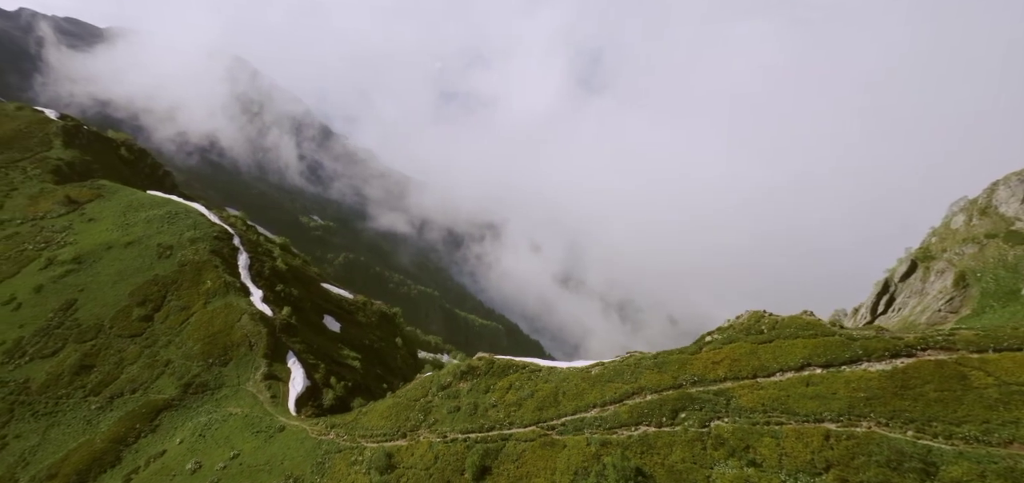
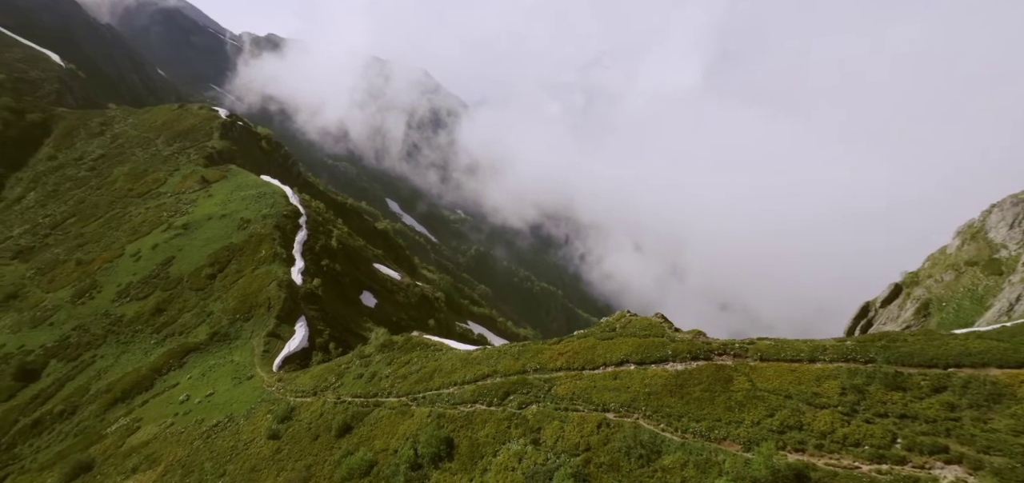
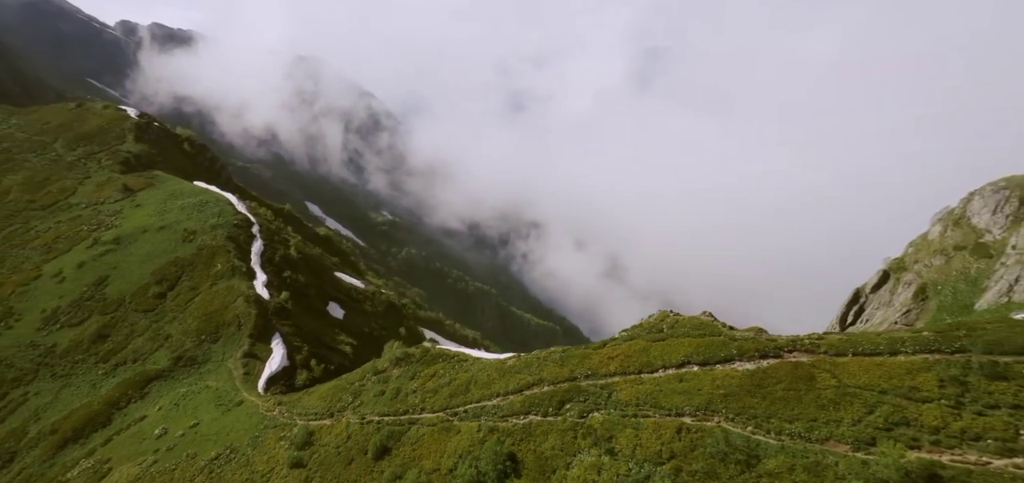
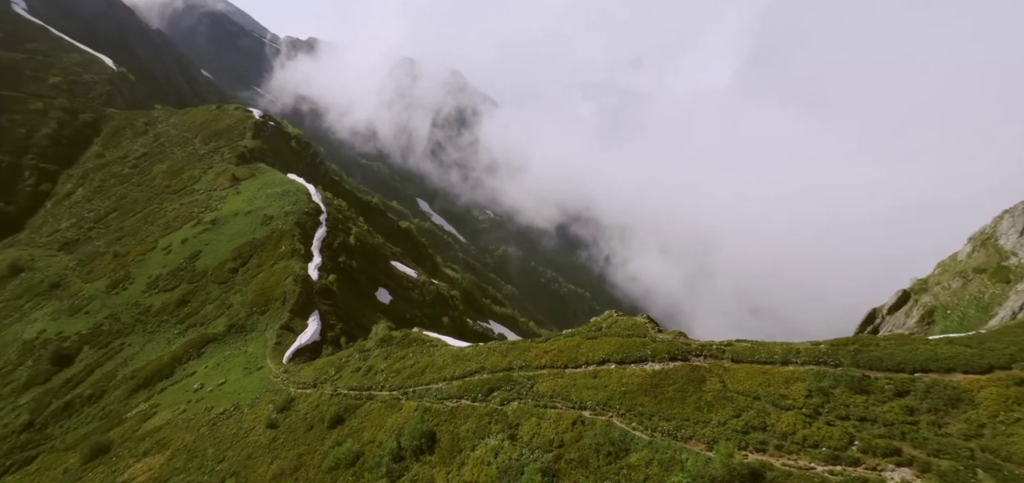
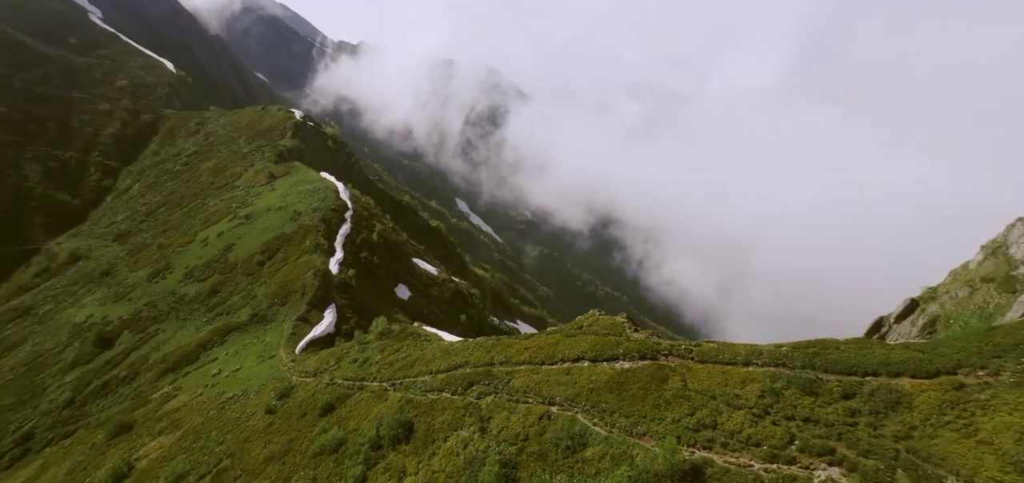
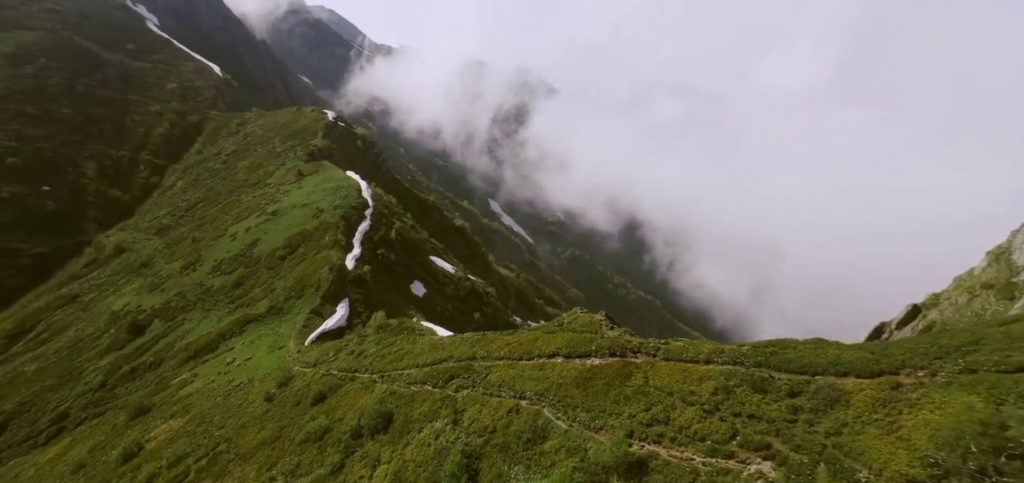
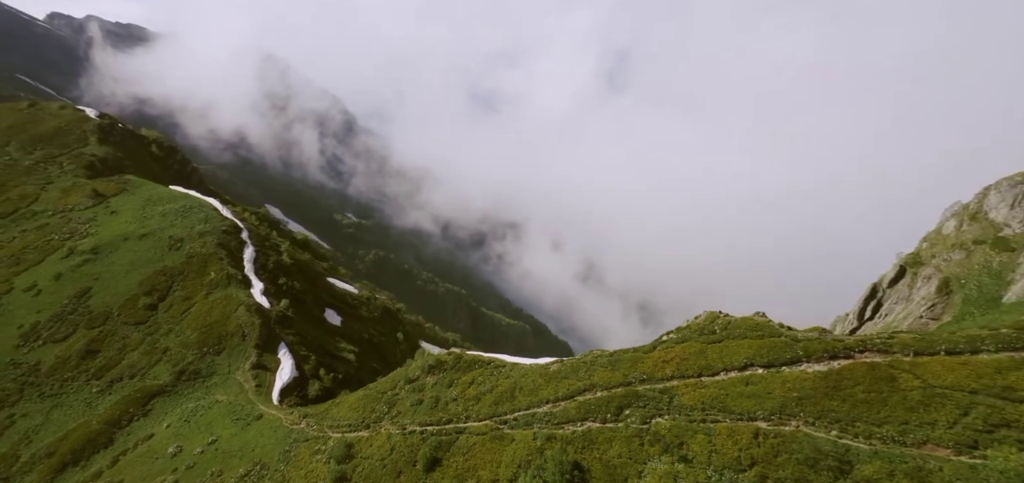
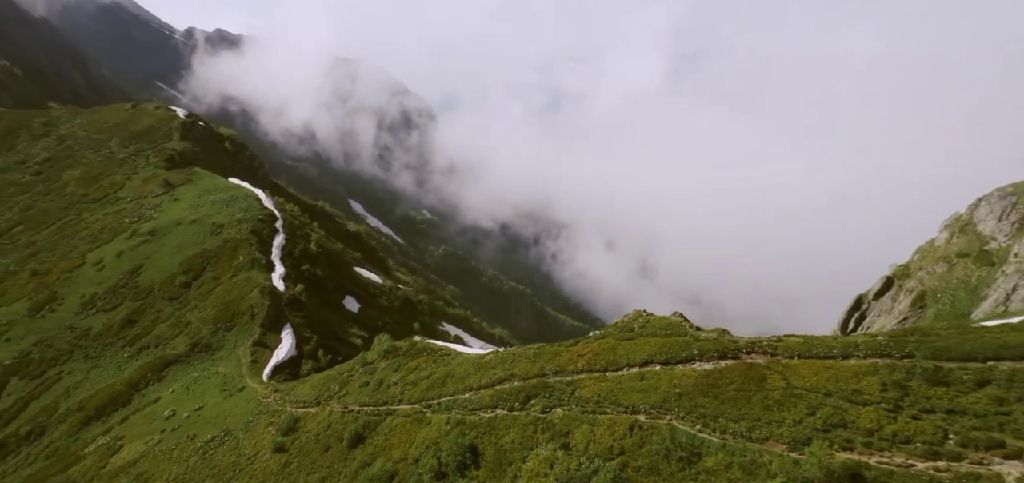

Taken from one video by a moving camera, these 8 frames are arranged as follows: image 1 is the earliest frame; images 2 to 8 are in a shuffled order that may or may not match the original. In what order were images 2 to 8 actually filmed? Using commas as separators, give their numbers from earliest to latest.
7, 3, 8, 2, 4, 5, 6
